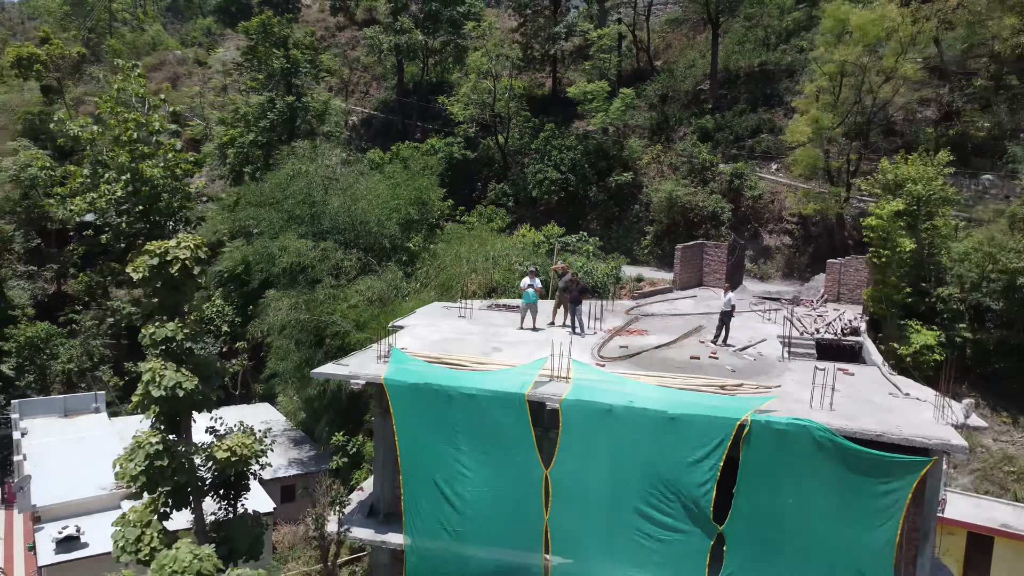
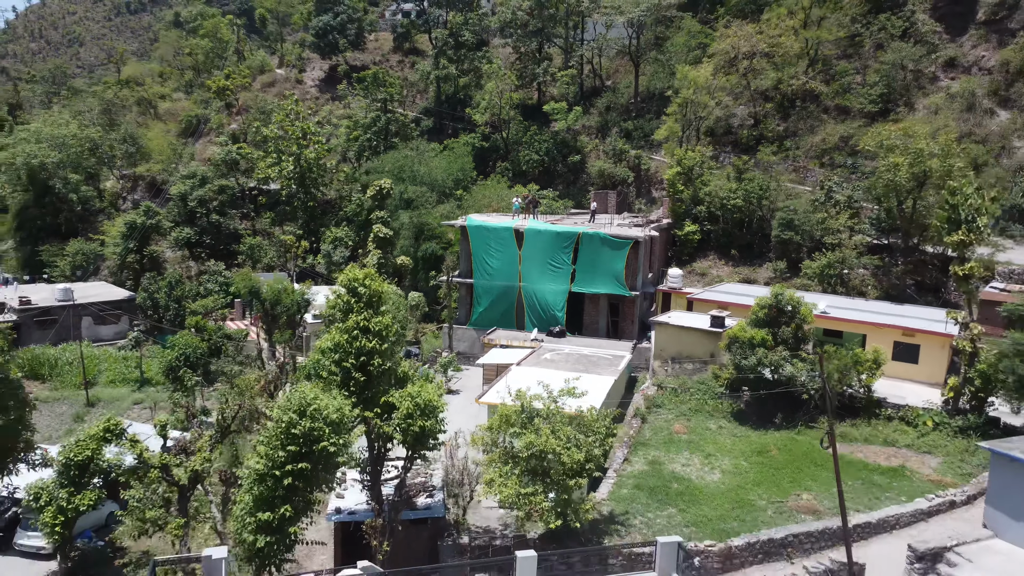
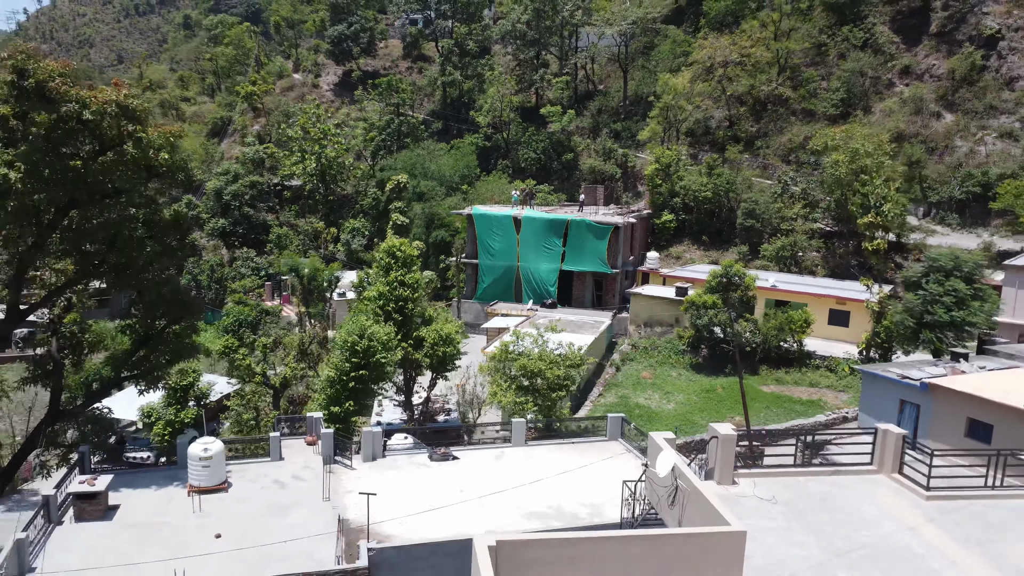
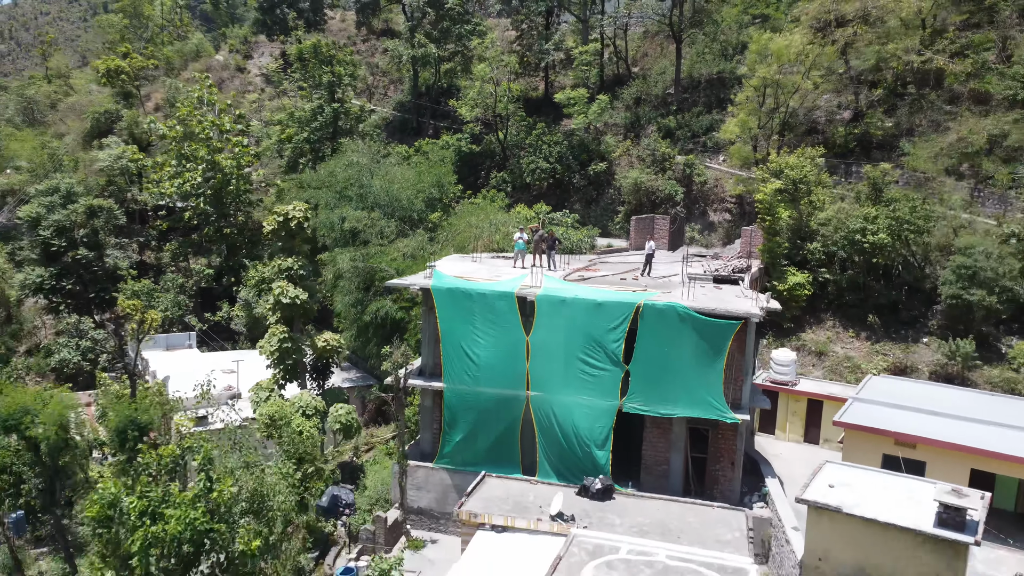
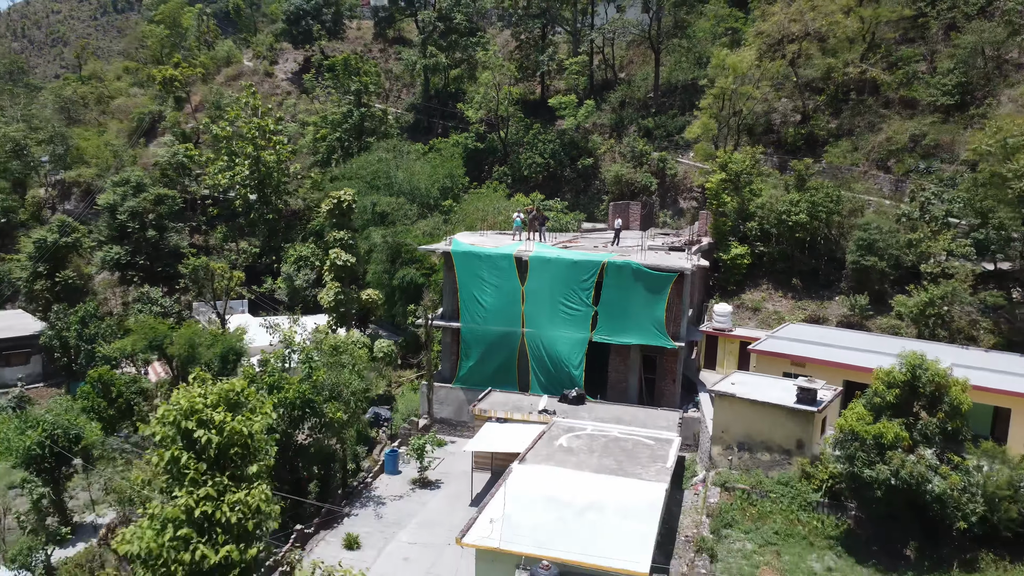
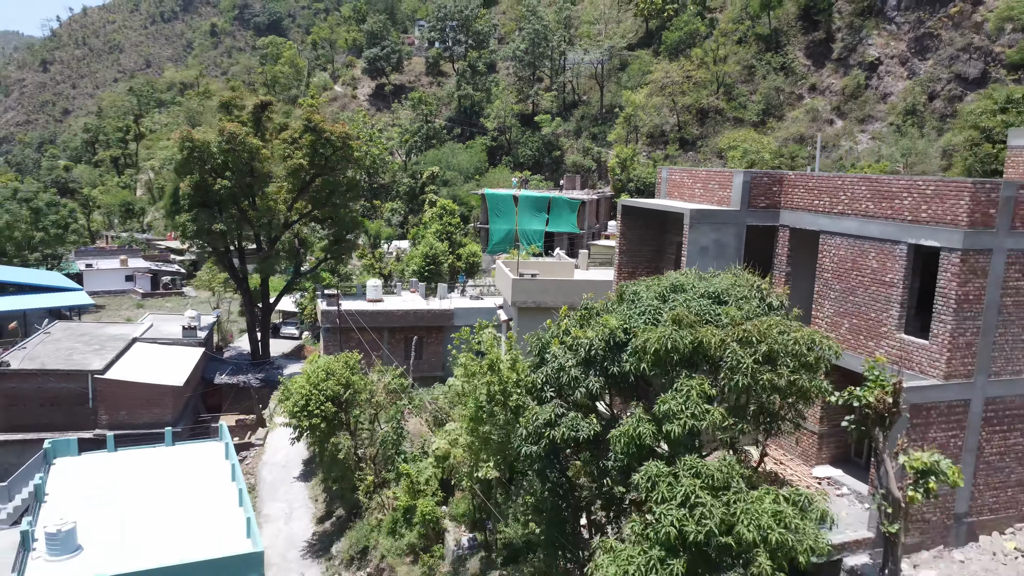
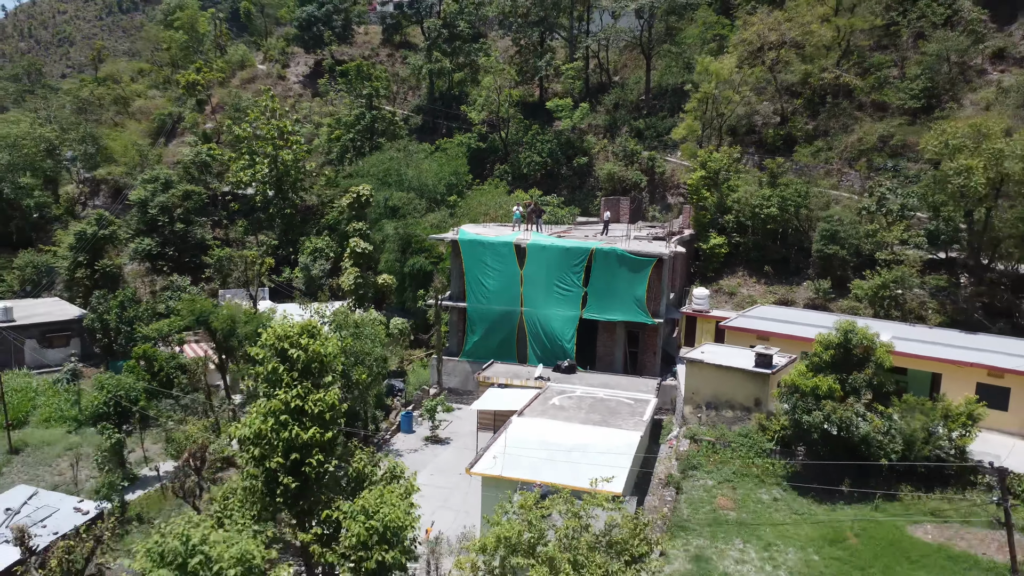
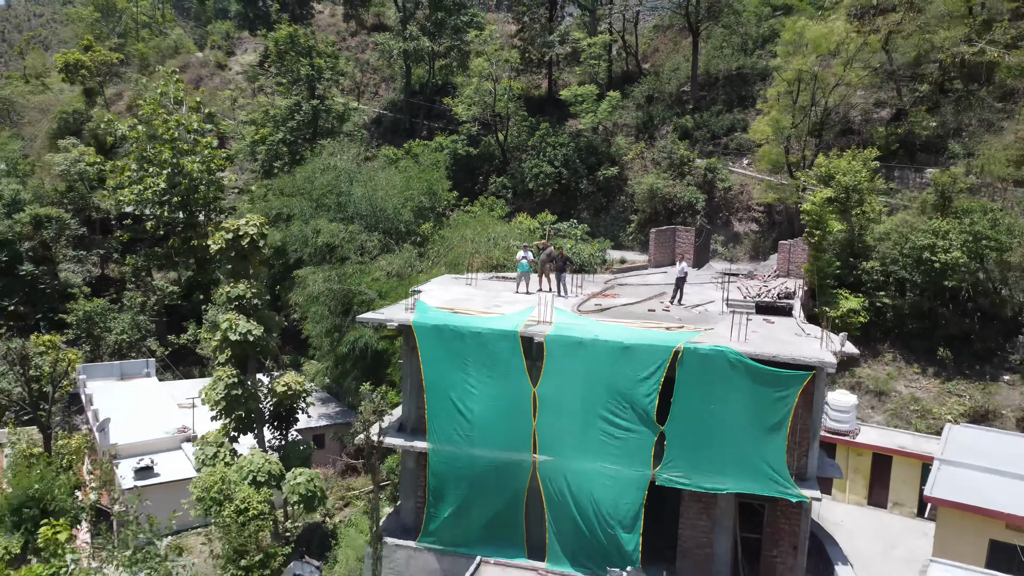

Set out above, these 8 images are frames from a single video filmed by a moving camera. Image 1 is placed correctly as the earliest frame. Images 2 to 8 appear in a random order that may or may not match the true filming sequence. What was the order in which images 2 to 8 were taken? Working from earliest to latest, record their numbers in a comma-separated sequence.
8, 4, 5, 7, 2, 3, 6
